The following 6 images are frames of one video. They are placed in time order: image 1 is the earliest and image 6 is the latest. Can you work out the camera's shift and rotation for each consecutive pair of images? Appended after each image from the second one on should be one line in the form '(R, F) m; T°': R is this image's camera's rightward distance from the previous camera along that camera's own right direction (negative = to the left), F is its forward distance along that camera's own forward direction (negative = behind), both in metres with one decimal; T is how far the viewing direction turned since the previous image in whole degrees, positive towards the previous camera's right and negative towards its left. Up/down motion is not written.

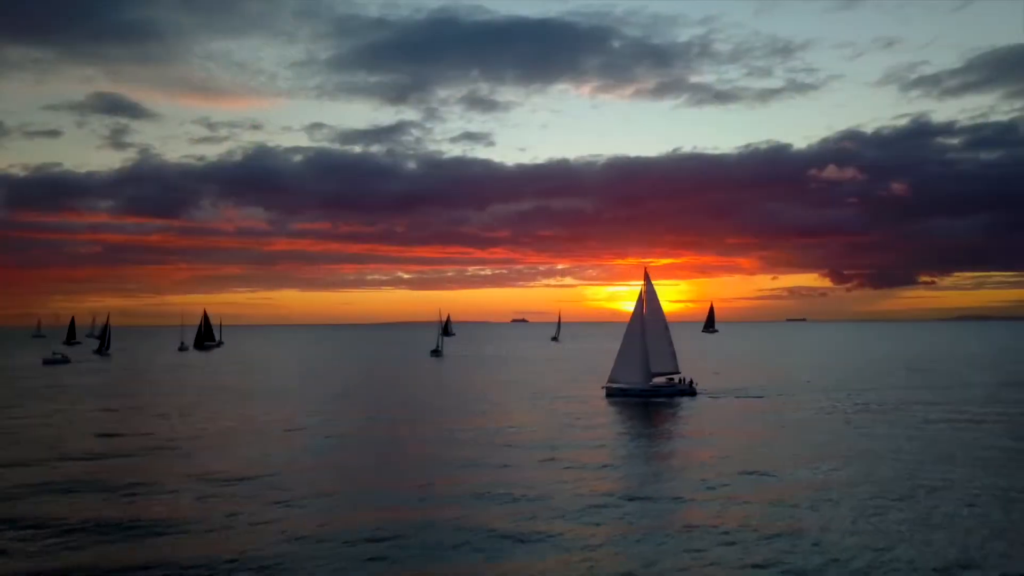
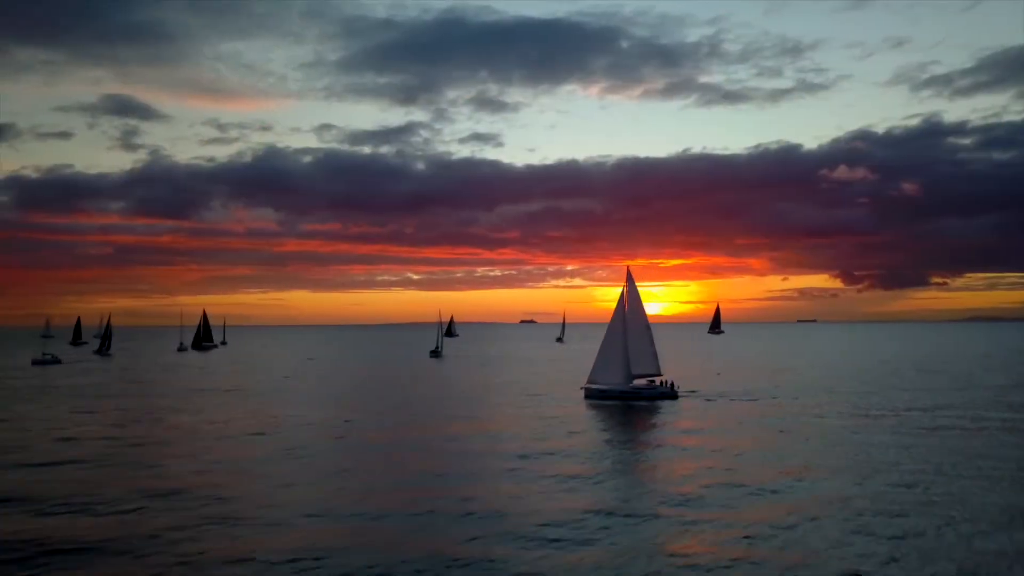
(+1.0, +0.8) m; -1°
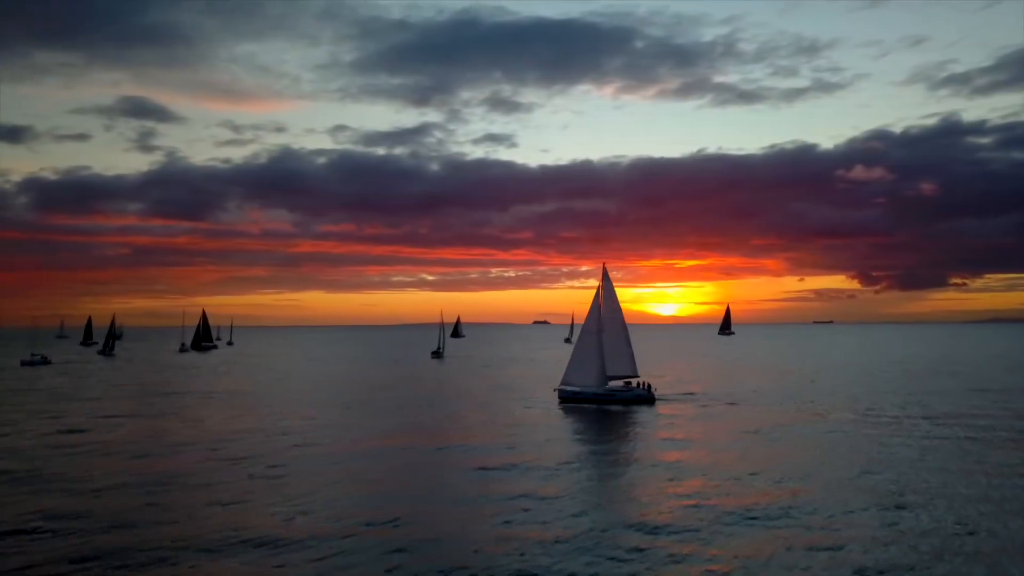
(+1.4, +0.9) m; -1°
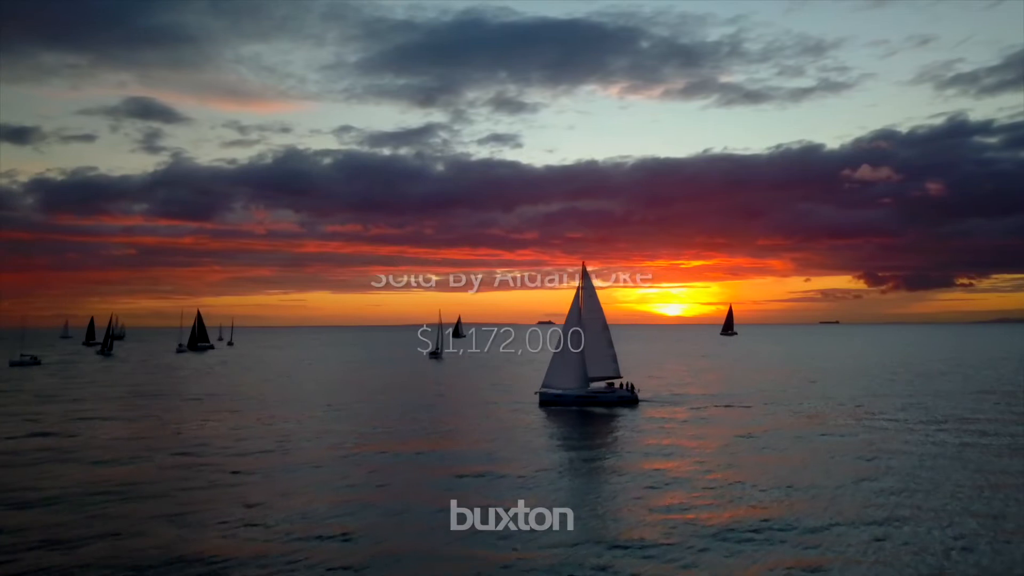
(+0.8, +0.5) m; 0°
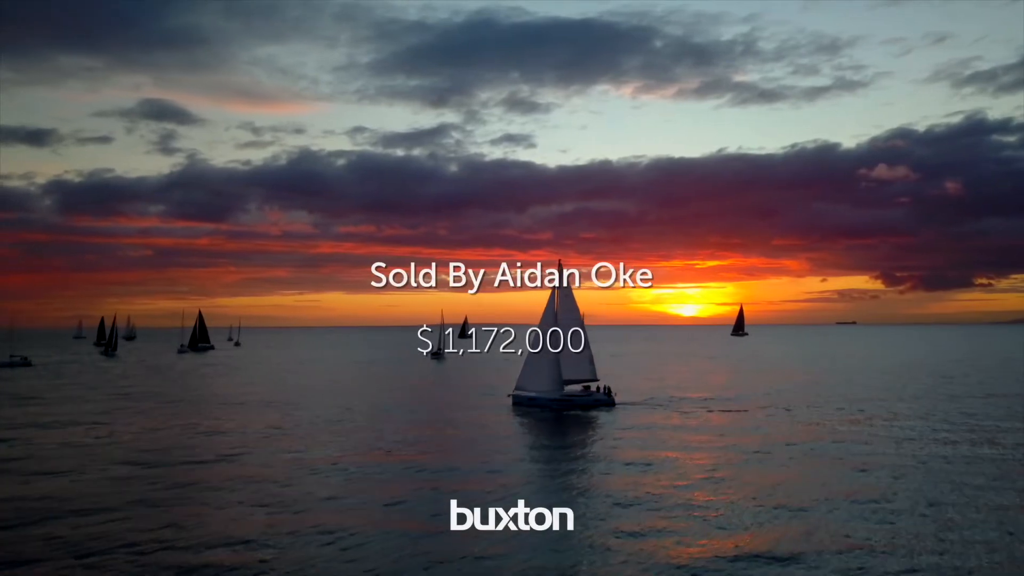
(+1.3, +0.8) m; -1°
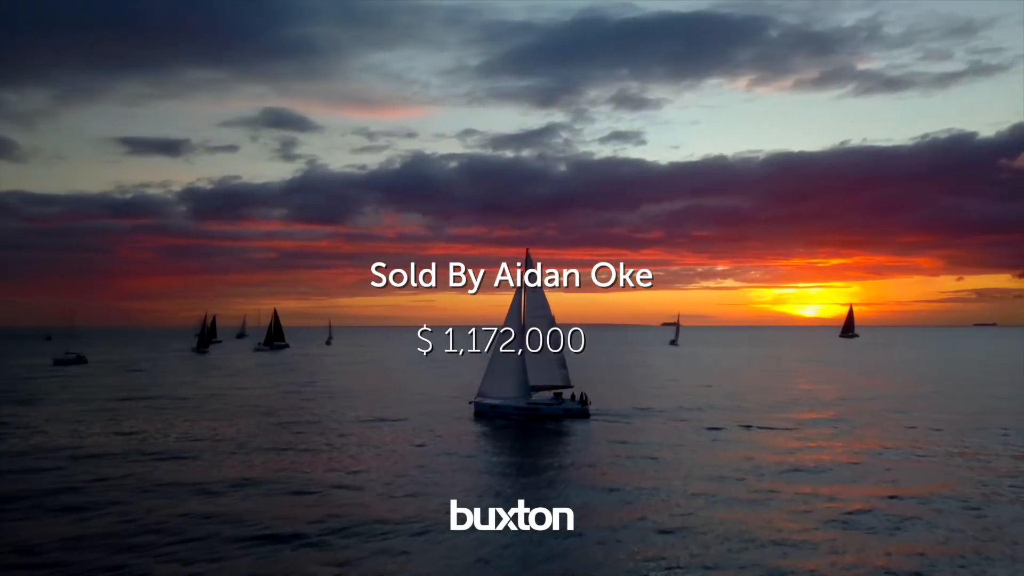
(+4.0, +3.2) m; -8°
